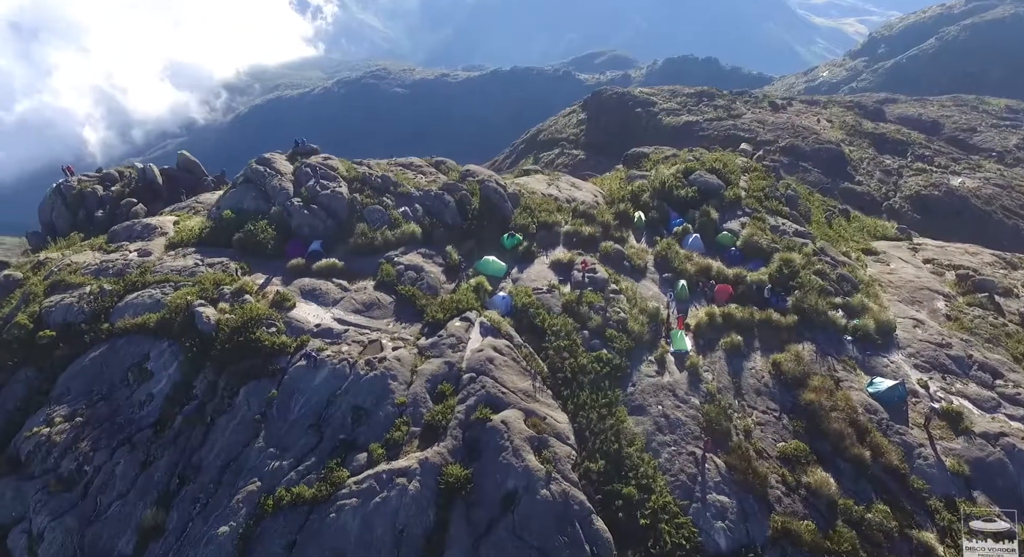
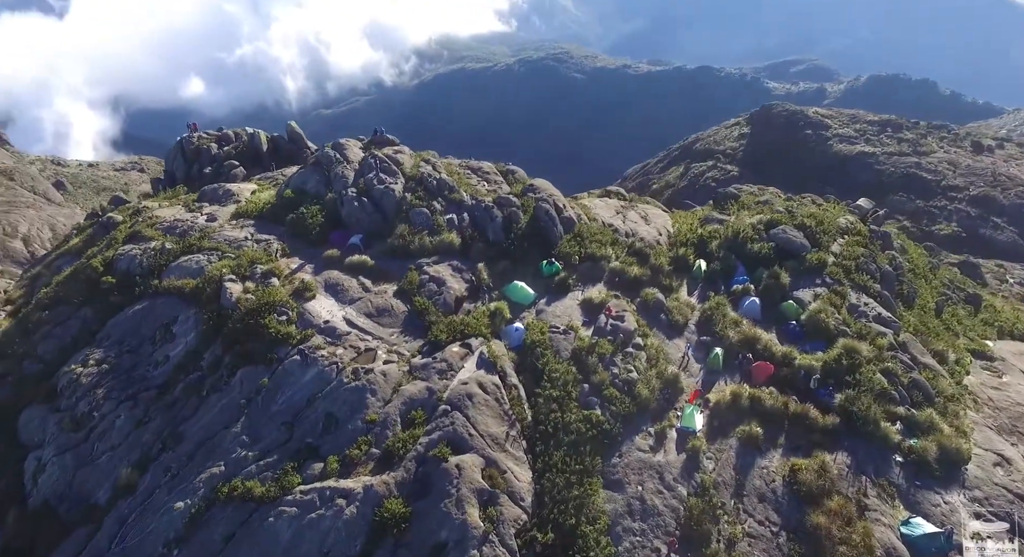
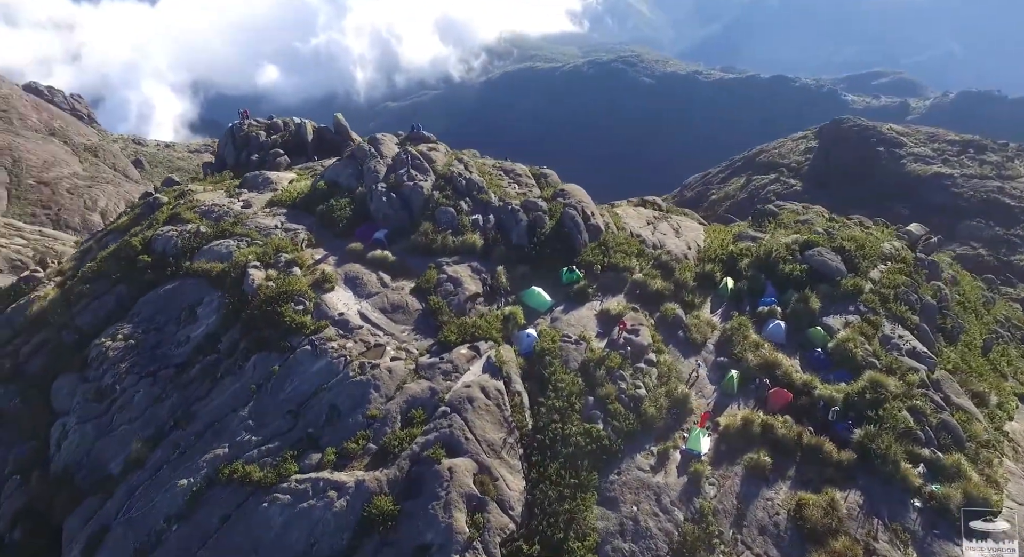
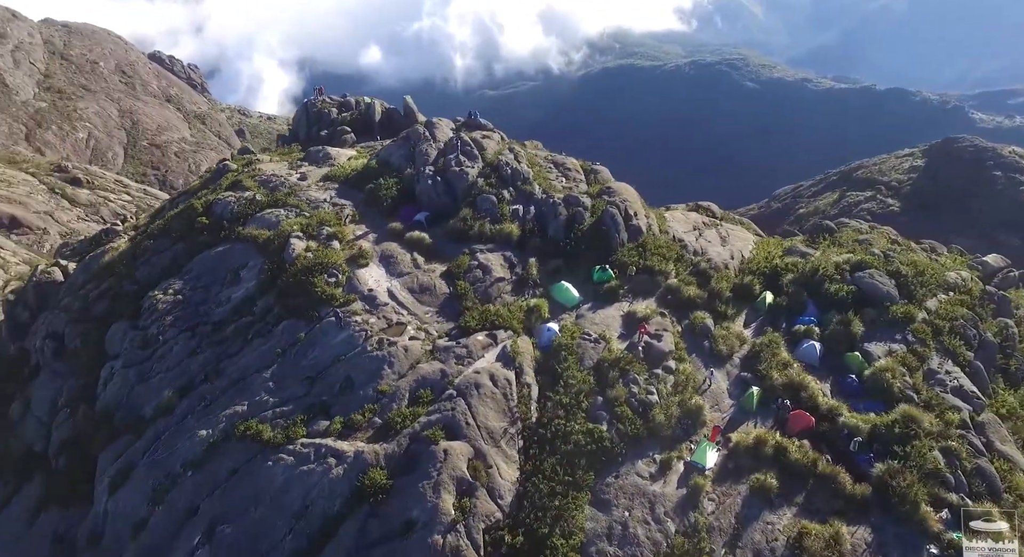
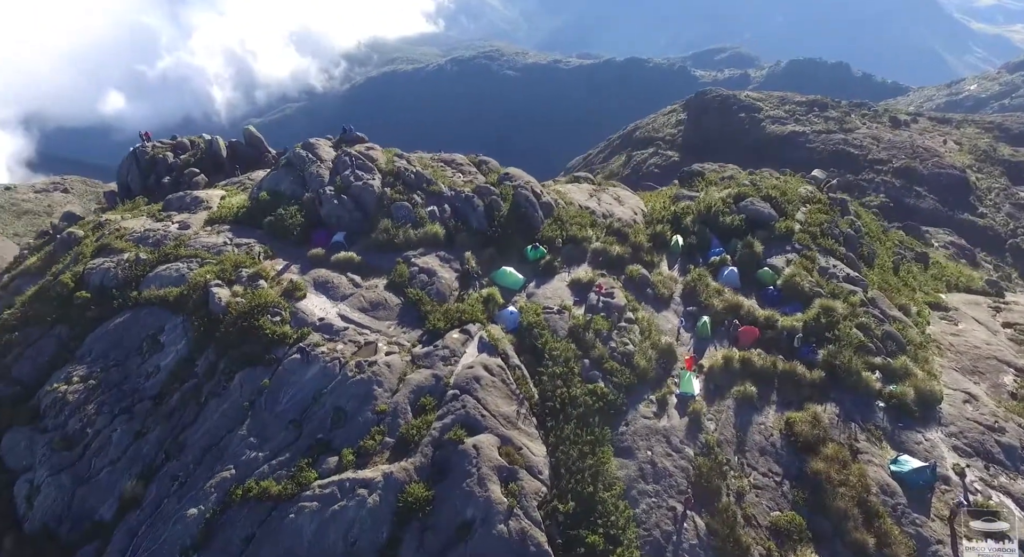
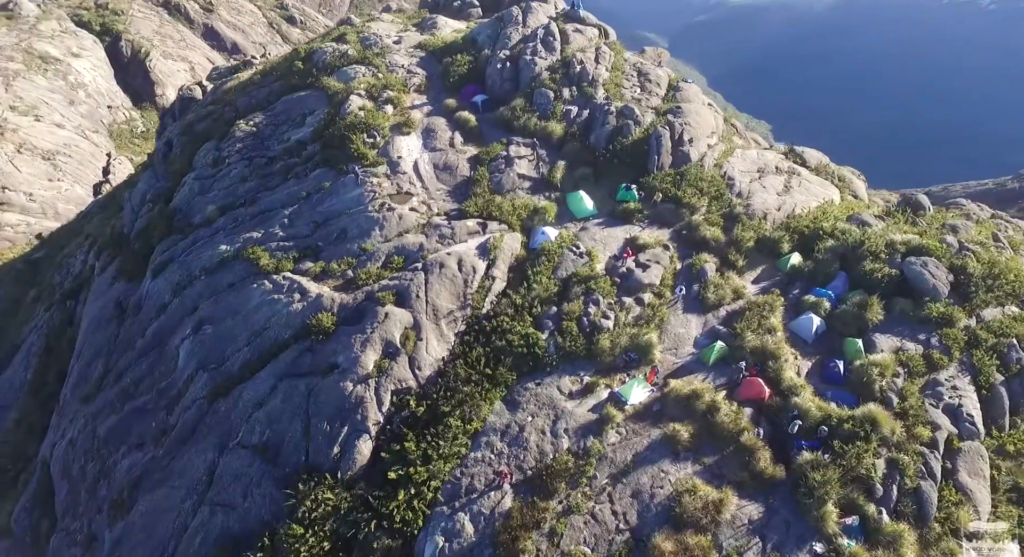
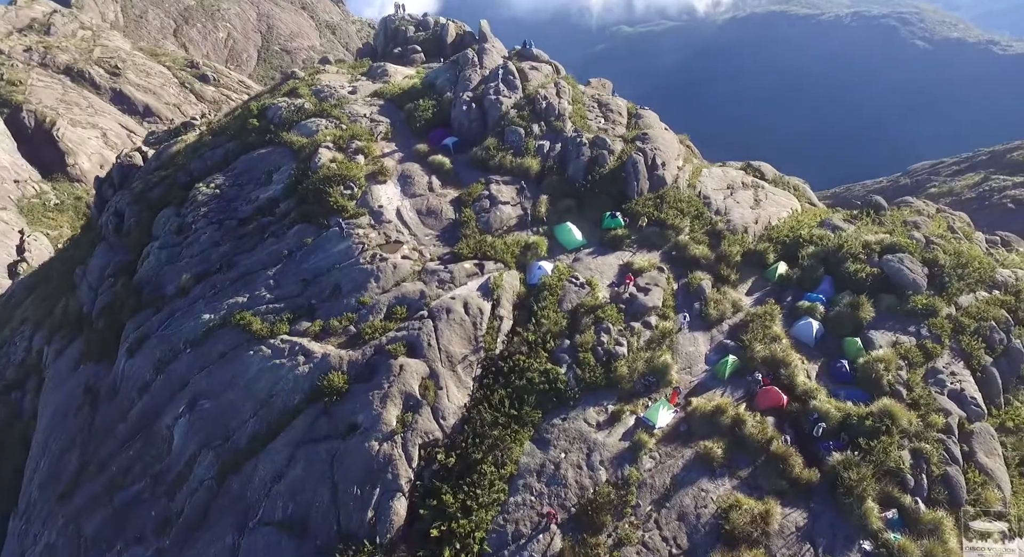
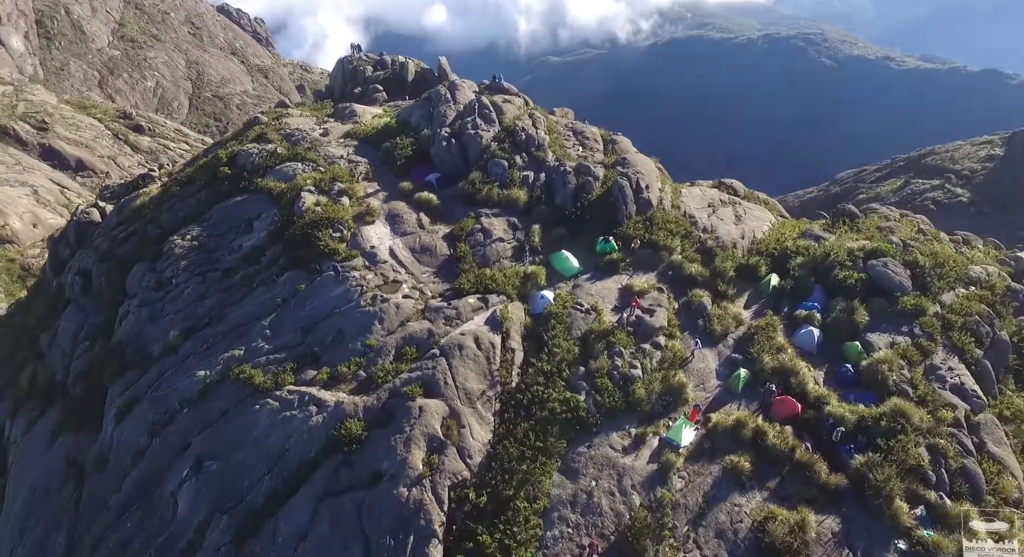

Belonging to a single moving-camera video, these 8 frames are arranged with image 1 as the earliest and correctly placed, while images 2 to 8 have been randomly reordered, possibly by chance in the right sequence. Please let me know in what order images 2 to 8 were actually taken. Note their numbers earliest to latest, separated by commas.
5, 2, 3, 4, 8, 7, 6
